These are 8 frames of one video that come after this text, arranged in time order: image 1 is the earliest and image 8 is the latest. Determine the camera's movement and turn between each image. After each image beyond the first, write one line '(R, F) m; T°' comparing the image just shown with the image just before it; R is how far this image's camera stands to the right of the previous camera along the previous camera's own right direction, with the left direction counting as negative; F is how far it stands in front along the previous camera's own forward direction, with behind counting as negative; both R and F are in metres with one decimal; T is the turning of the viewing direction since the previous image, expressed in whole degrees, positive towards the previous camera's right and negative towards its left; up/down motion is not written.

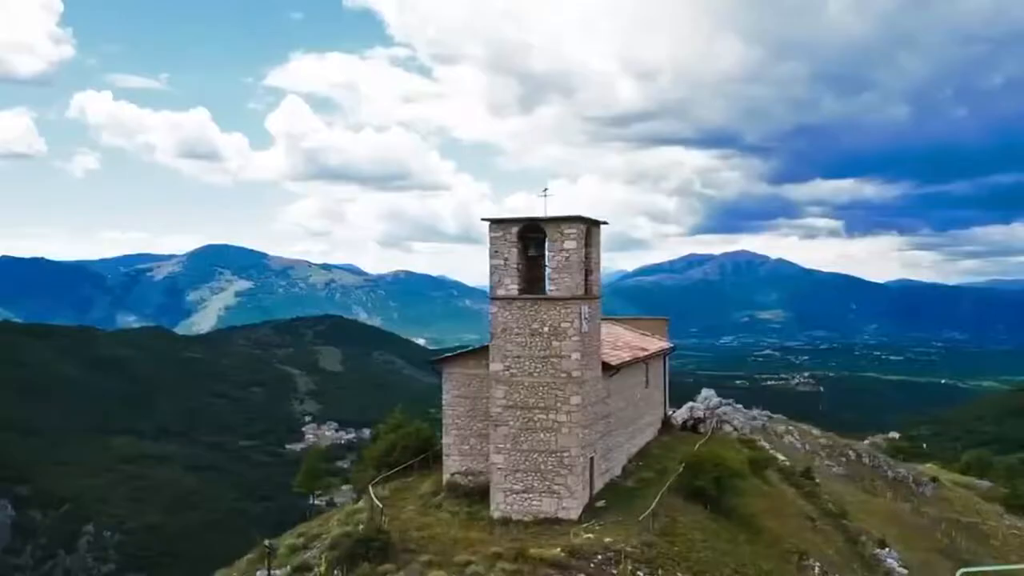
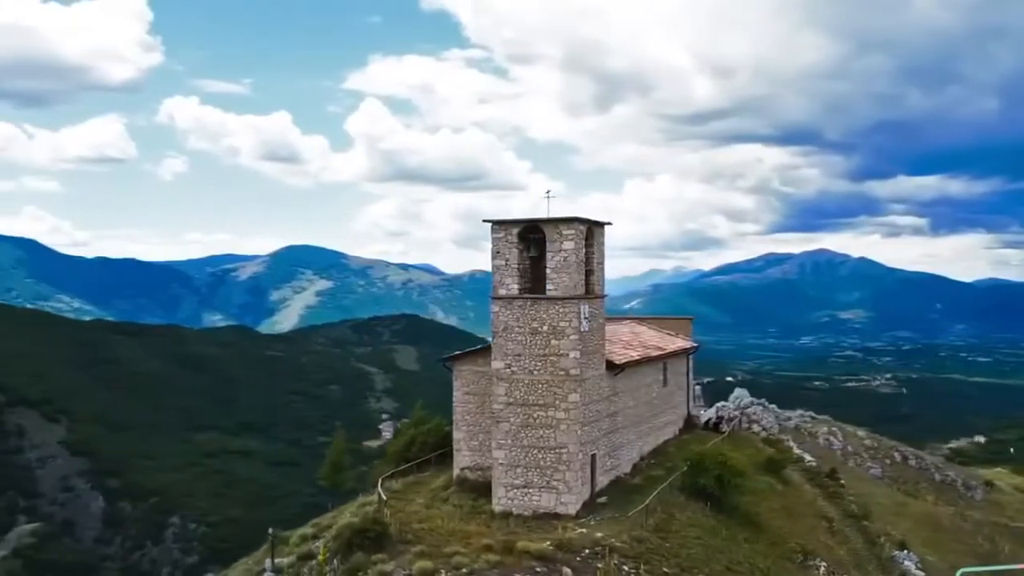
(+1.8, -0.5) m; -5°
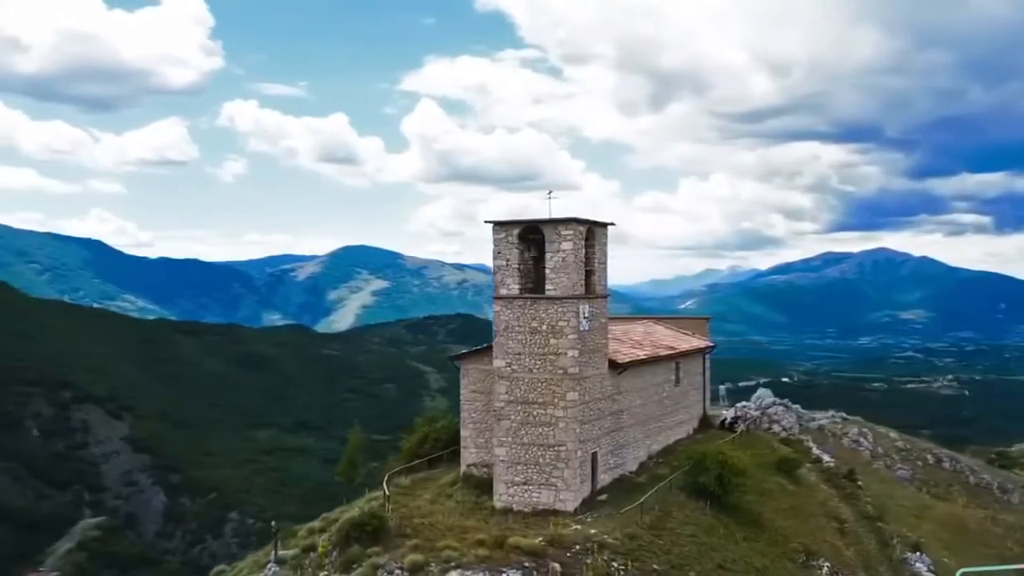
(+1.3, -0.3) m; -3°
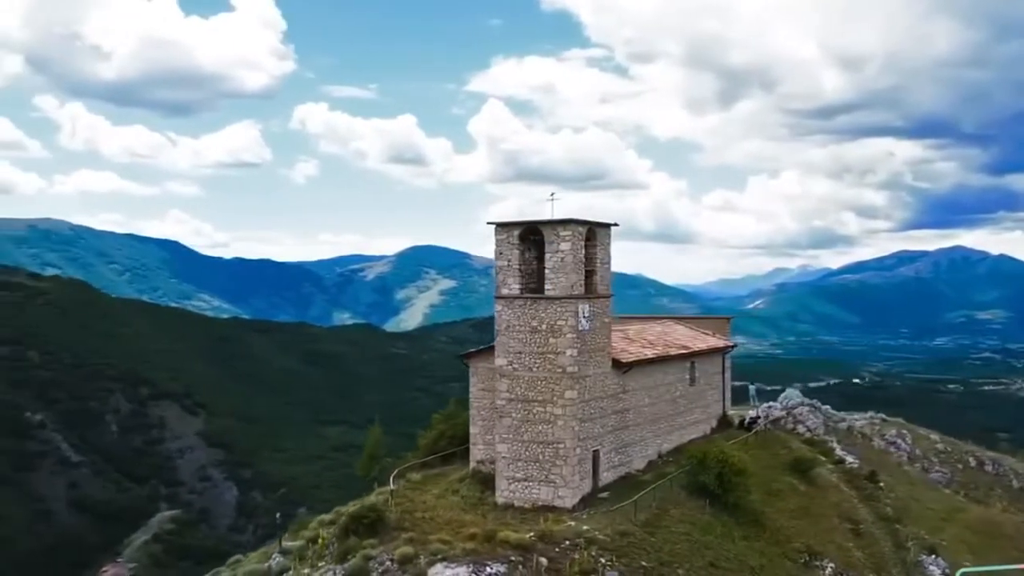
(+1.6, -0.4) m; -4°
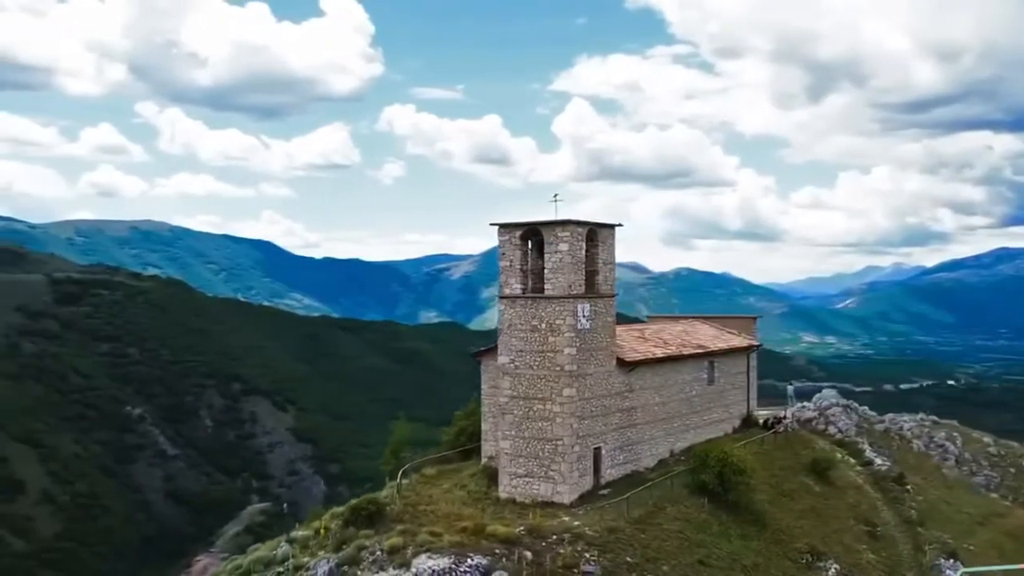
(+2.1, -0.4) m; -5°
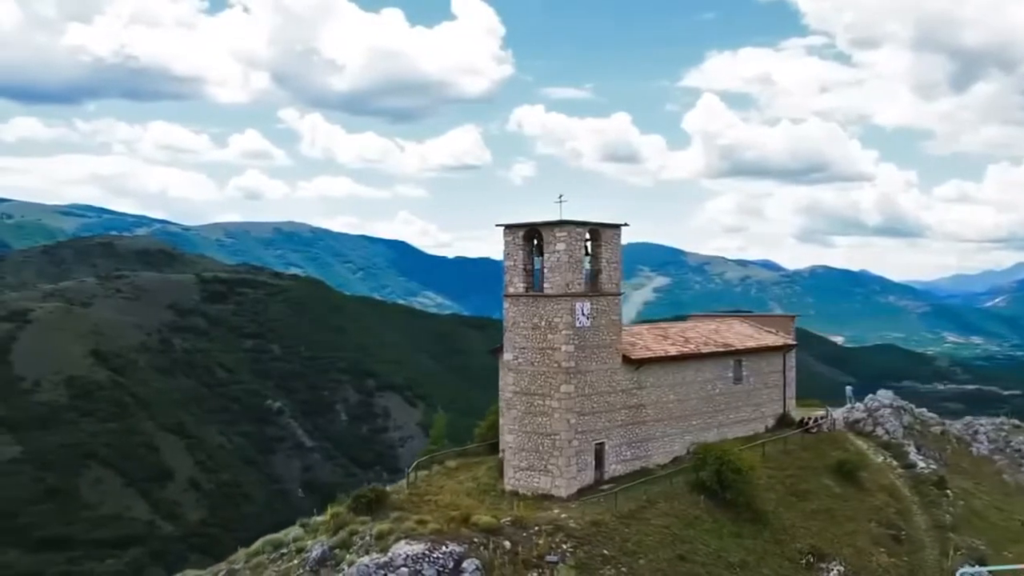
(+3.3, -0.5) m; -8°
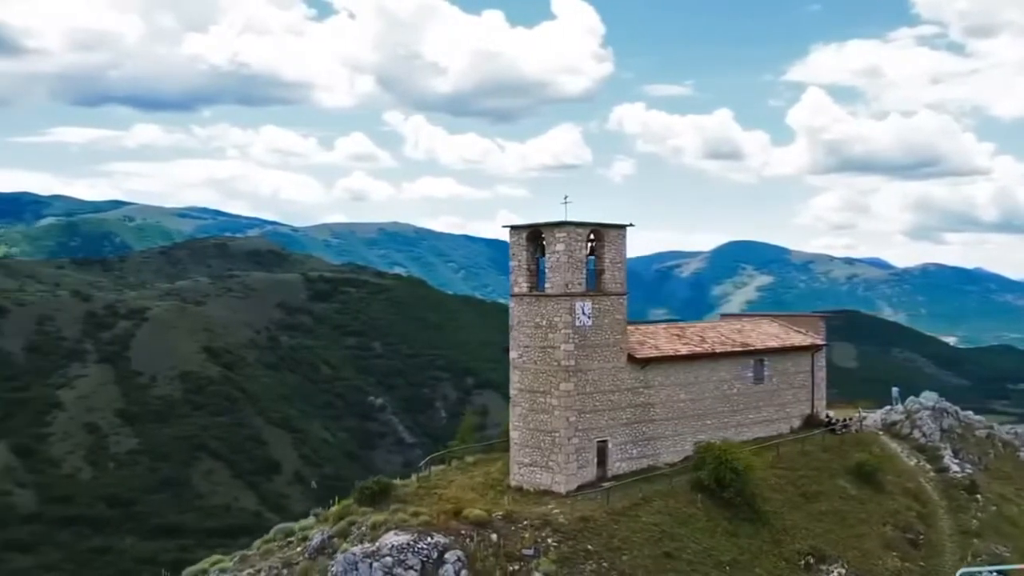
(+2.6, -0.4) m; -6°
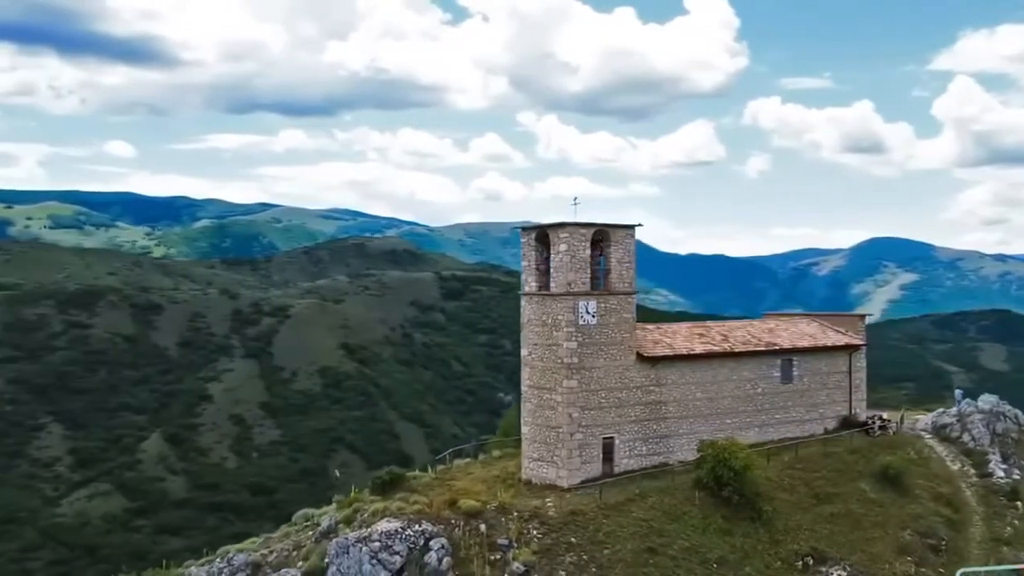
(+3.4, -0.5) m; -8°
